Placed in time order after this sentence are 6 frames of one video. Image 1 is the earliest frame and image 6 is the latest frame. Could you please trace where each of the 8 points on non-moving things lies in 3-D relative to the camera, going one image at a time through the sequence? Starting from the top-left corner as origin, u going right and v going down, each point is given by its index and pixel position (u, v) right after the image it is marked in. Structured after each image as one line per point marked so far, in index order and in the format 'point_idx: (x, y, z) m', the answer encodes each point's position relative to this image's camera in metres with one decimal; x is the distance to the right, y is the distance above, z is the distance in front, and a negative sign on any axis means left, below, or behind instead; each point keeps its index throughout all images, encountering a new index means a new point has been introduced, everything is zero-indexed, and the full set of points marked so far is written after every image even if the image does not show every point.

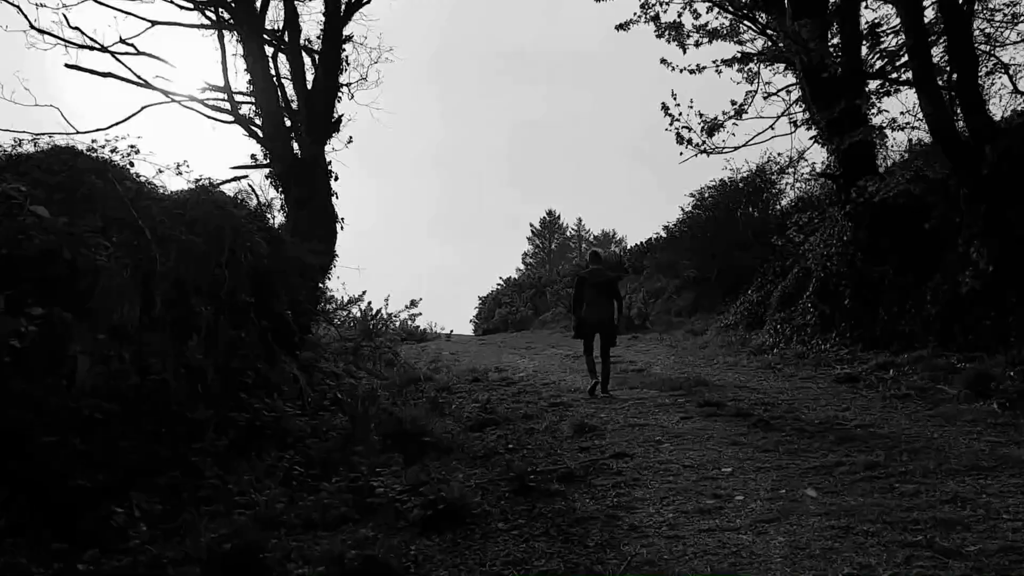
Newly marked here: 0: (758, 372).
0: (+2.5, -0.9, +9.7) m
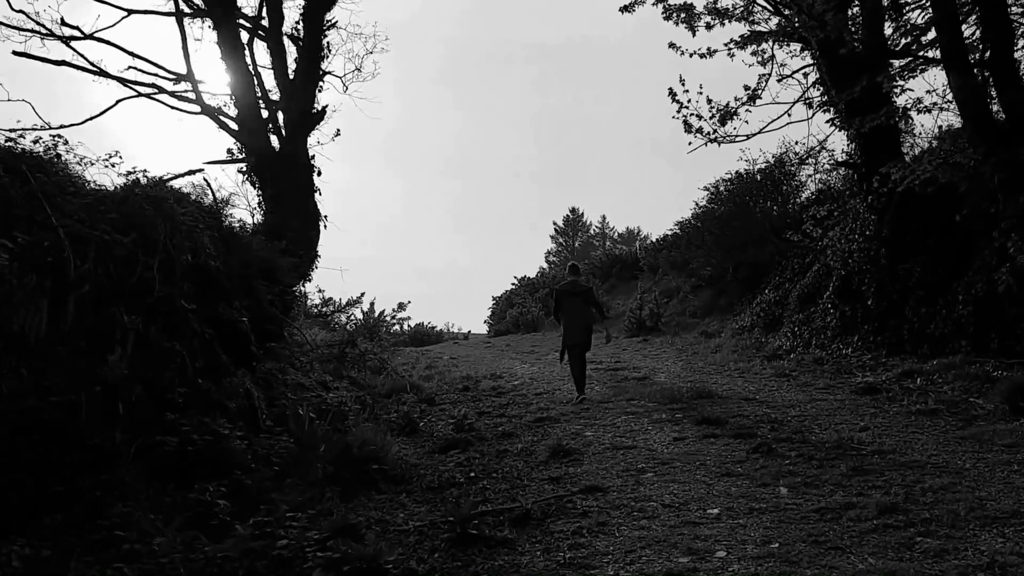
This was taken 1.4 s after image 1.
0: (+2.4, -0.9, +8.8) m
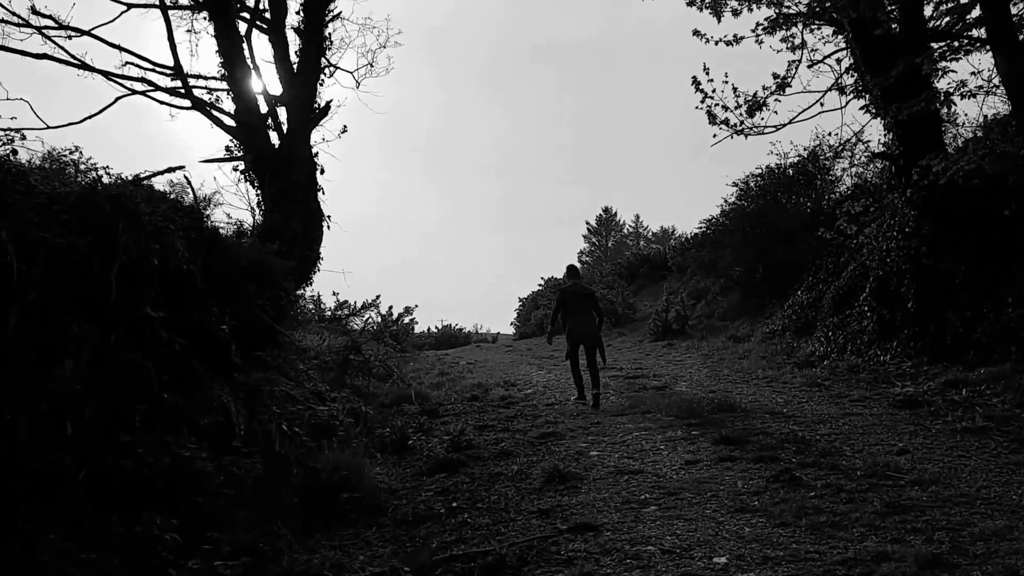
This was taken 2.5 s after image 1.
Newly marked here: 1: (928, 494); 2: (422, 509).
0: (+2.5, -0.9, +8.1) m
1: (+1.9, -0.9, +4.2) m
2: (-0.4, -1.1, +4.7) m
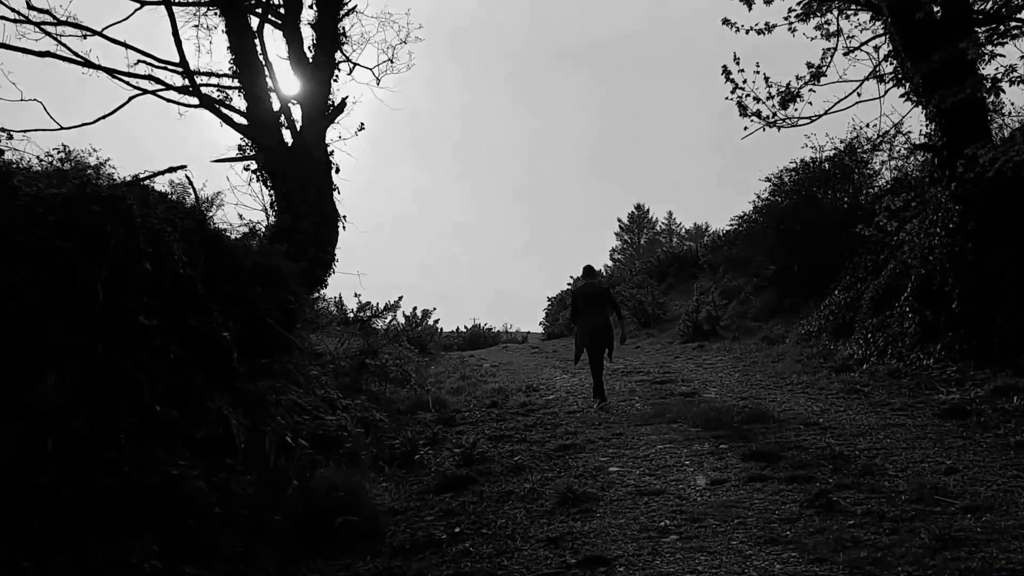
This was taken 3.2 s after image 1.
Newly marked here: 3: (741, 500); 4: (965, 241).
0: (+2.7, -0.9, +7.6) m
1: (+1.9, -0.9, +3.7) m
2: (-0.4, -1.1, +4.3) m
3: (+1.1, -1.0, +4.4) m
4: (+4.4, +0.5, +9.1) m
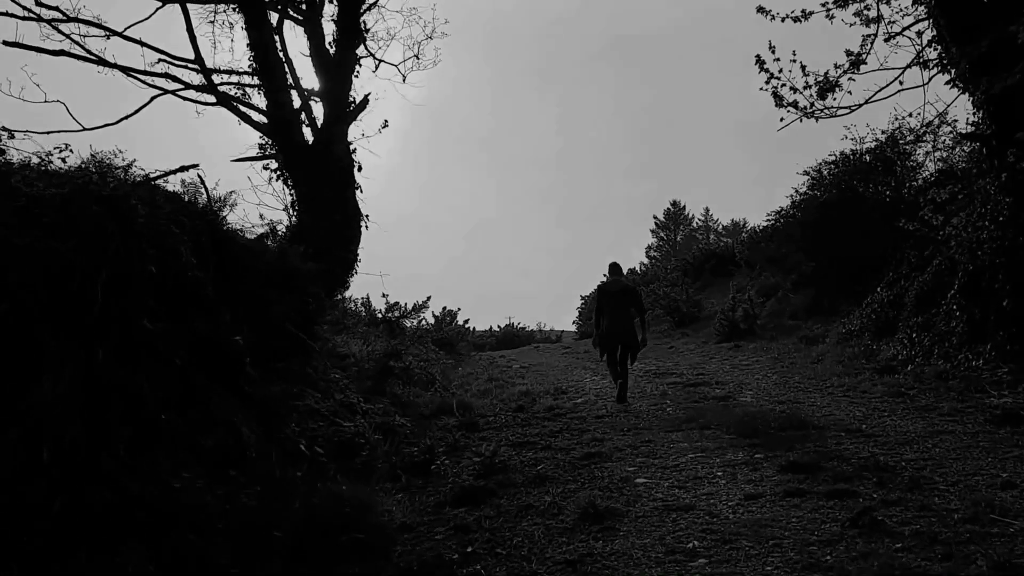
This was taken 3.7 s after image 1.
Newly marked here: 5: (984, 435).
0: (+2.8, -0.9, +7.2) m
1: (+1.9, -0.9, +3.4) m
2: (-0.3, -1.1, +4.0) m
3: (+1.1, -1.0, +4.1) m
4: (+4.6, +0.5, +8.6) m
5: (+2.9, -0.9, +5.7) m
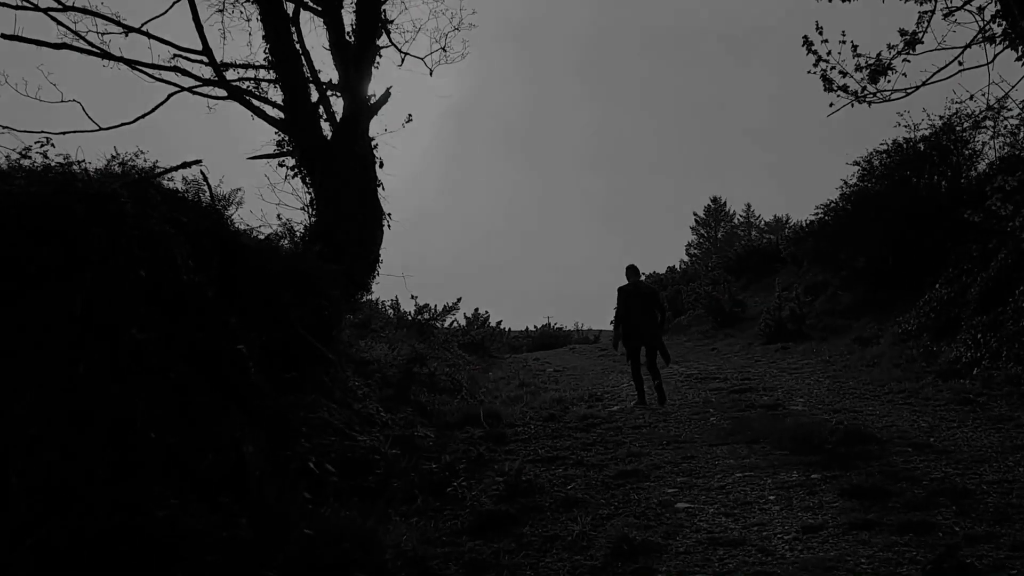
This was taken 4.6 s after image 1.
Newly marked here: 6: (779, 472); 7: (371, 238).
0: (+3.1, -0.9, +6.5) m
1: (+2.0, -0.9, +2.7) m
2: (-0.3, -1.2, +3.5) m
3: (+1.2, -1.0, +3.5) m
4: (+4.9, +0.5, +7.9) m
5: (+3.0, -0.9, +5.0) m
6: (+1.4, -1.0, +5.1) m
7: (-1.4, +0.5, +9.1) m
